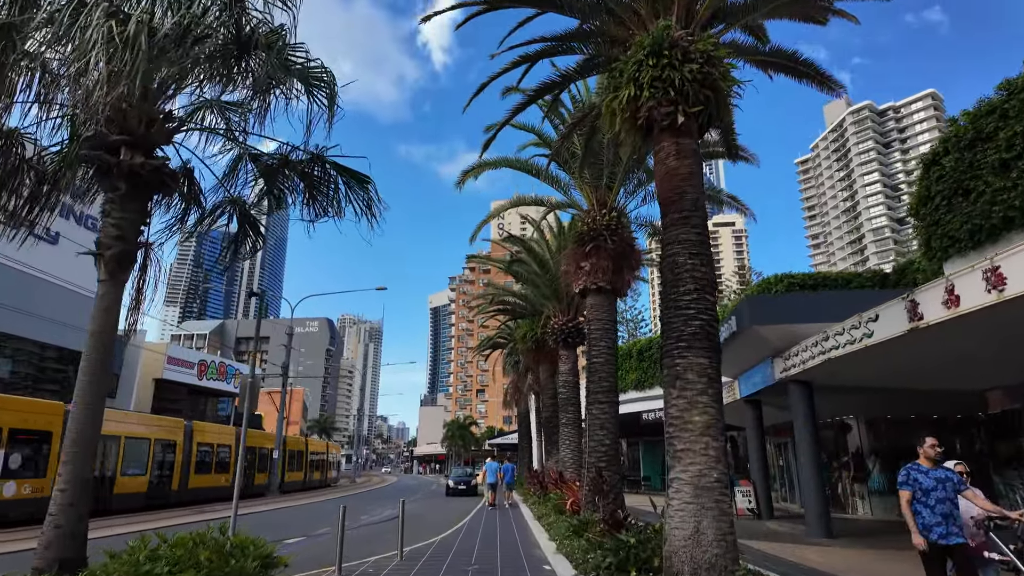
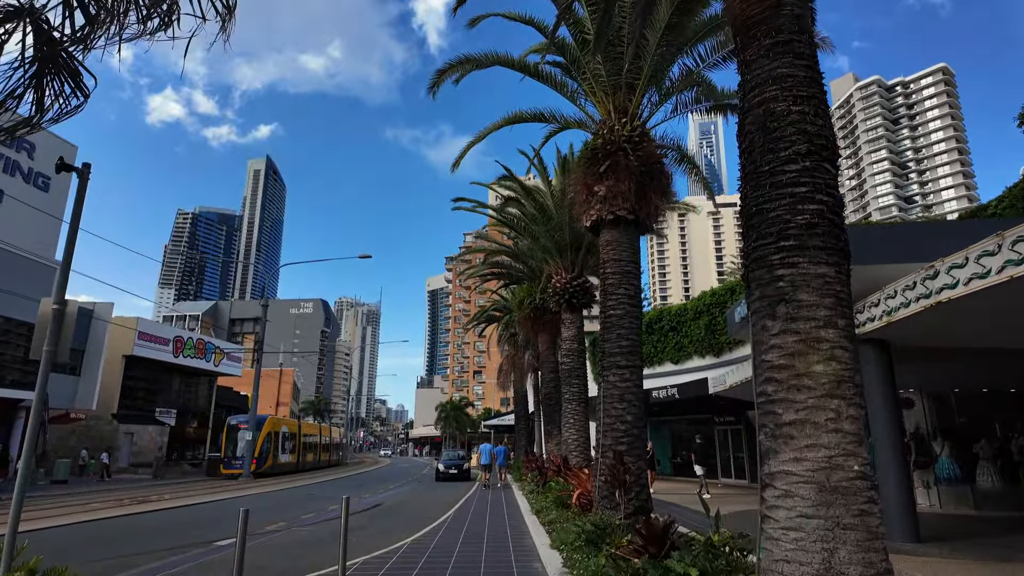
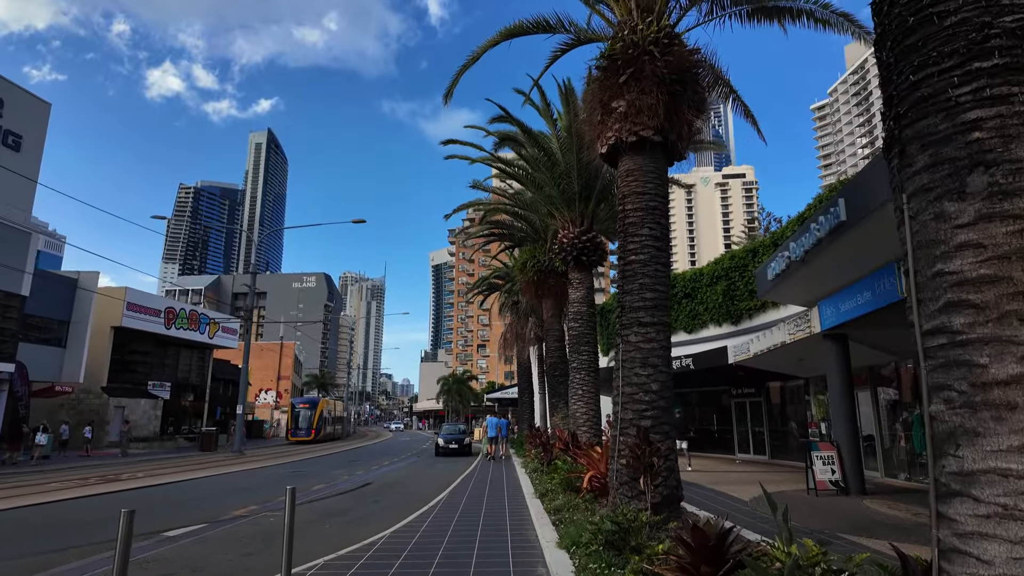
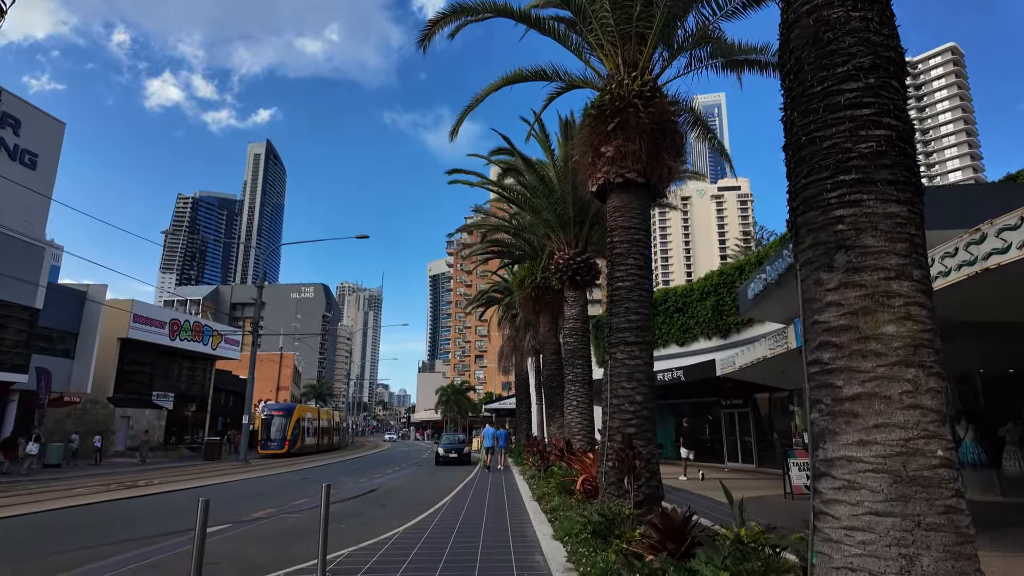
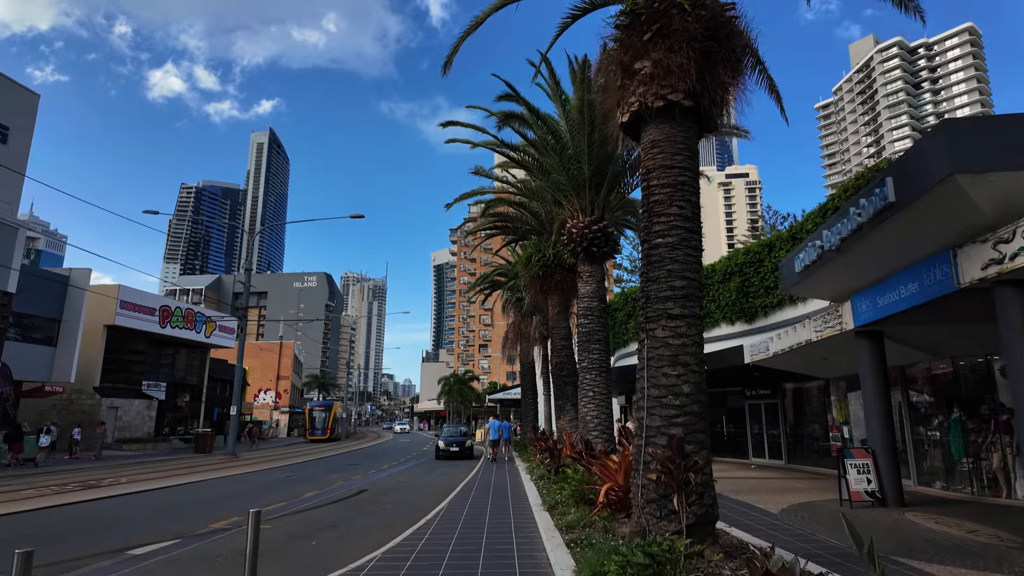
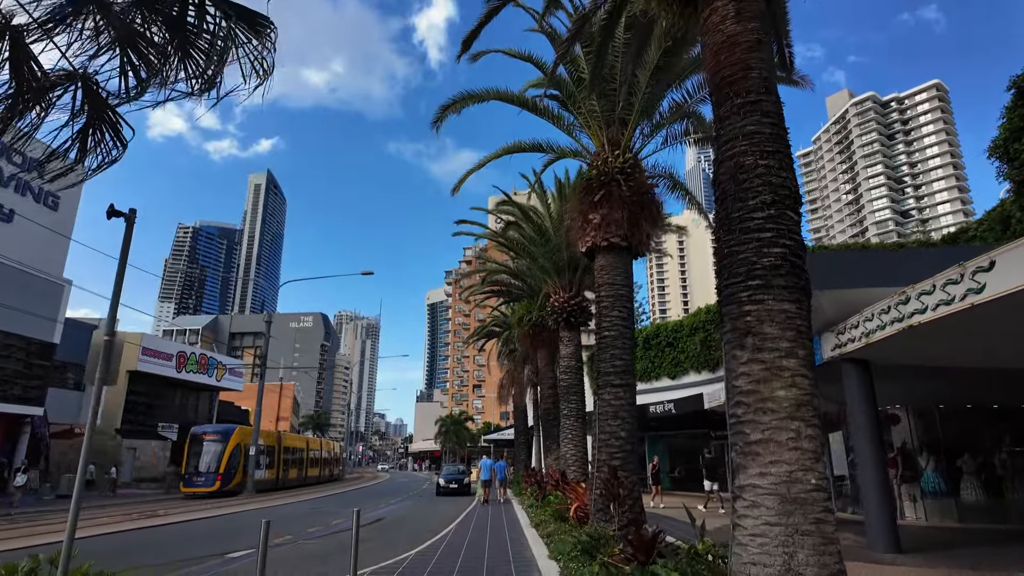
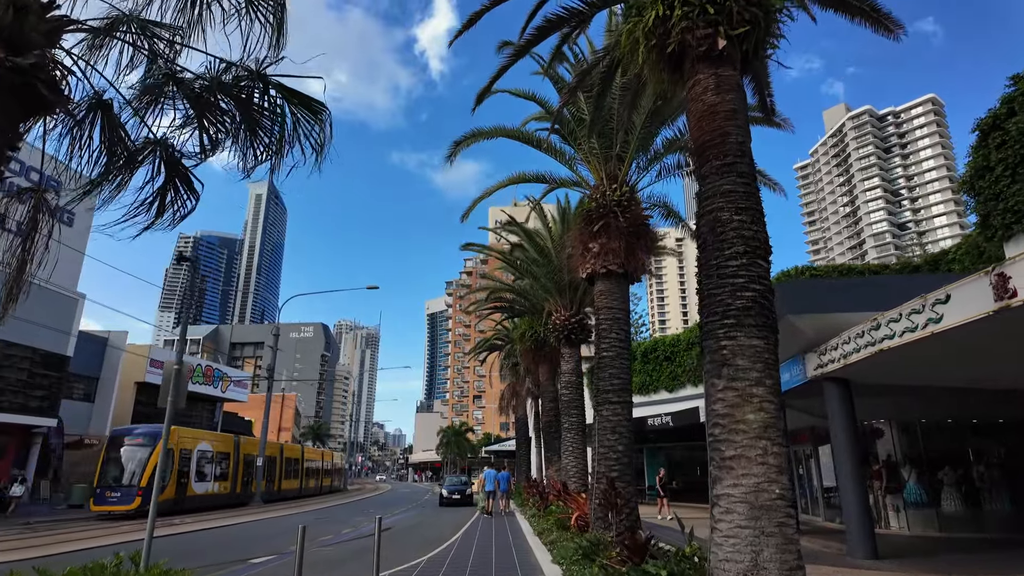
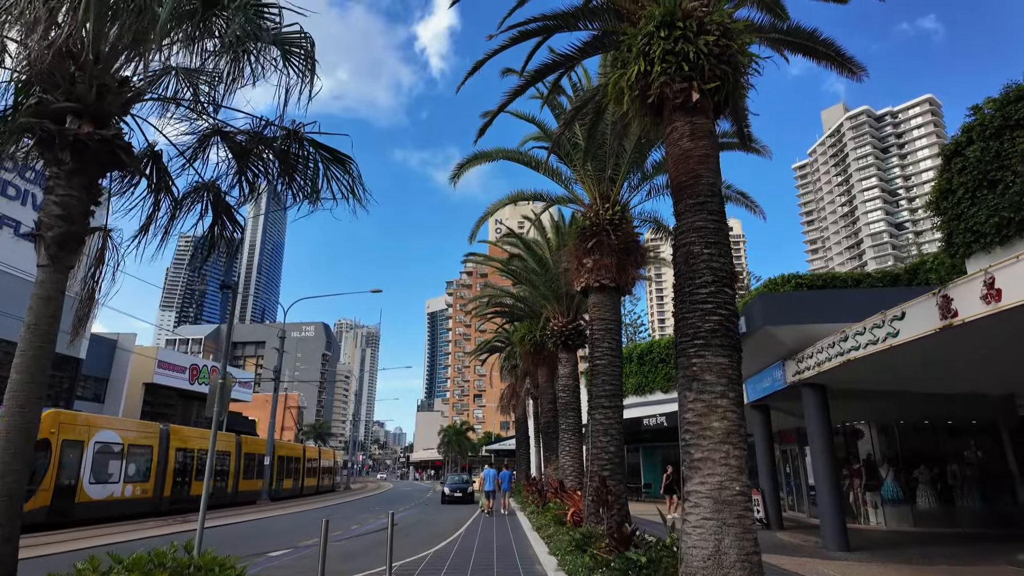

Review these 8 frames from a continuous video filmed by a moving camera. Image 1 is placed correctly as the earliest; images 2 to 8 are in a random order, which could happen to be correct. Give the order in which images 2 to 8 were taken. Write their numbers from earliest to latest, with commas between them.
8, 7, 6, 2, 4, 3, 5
